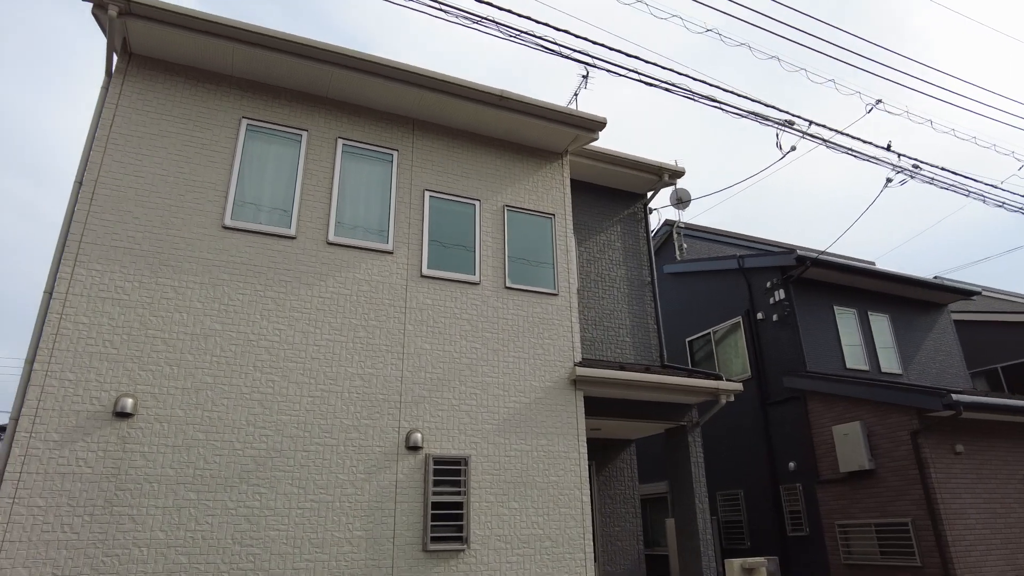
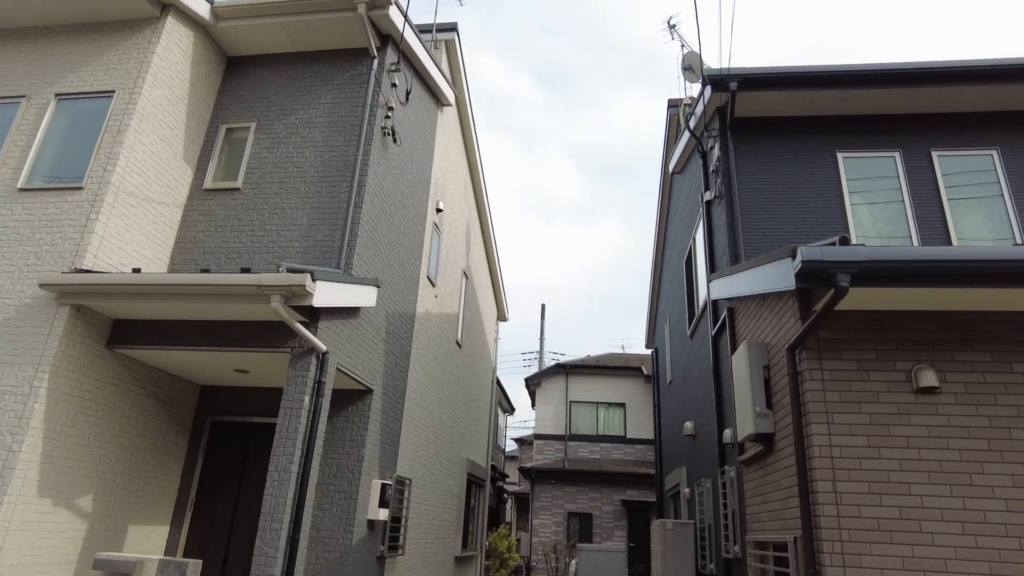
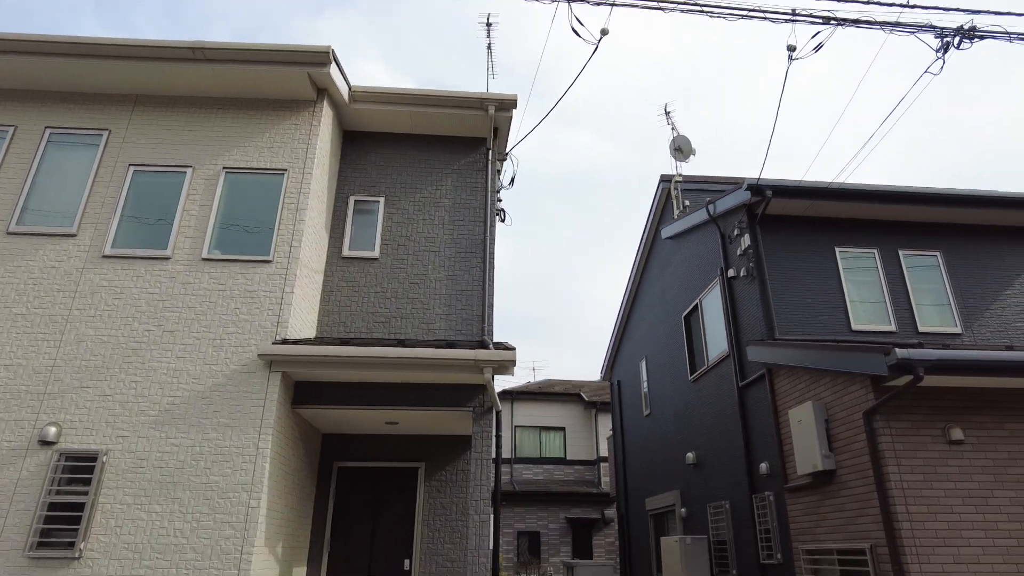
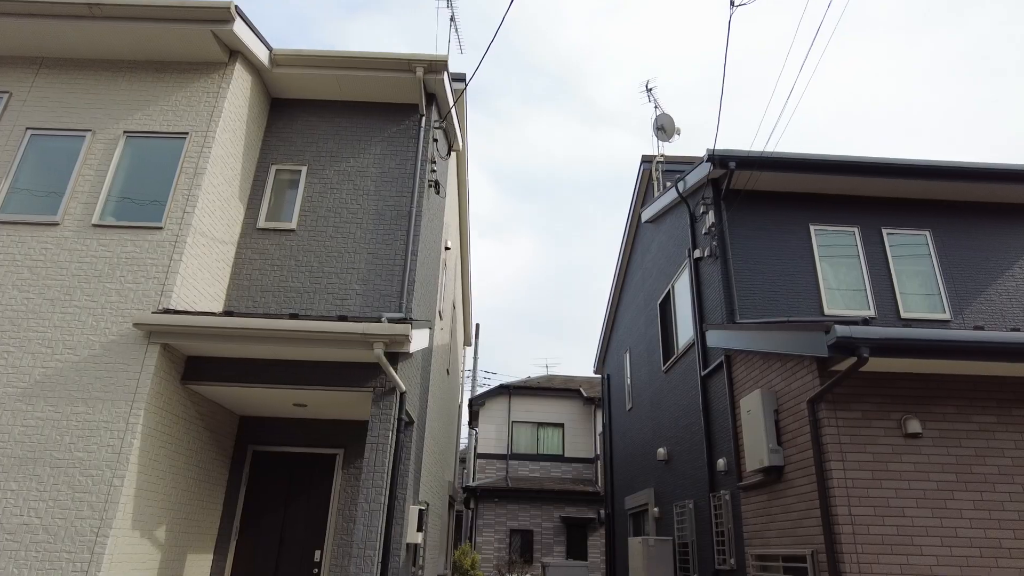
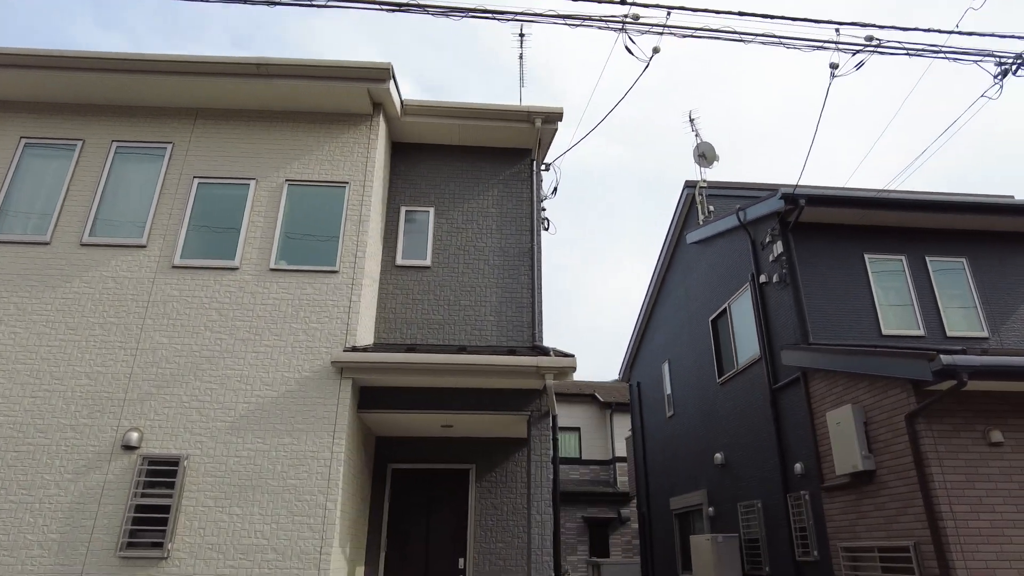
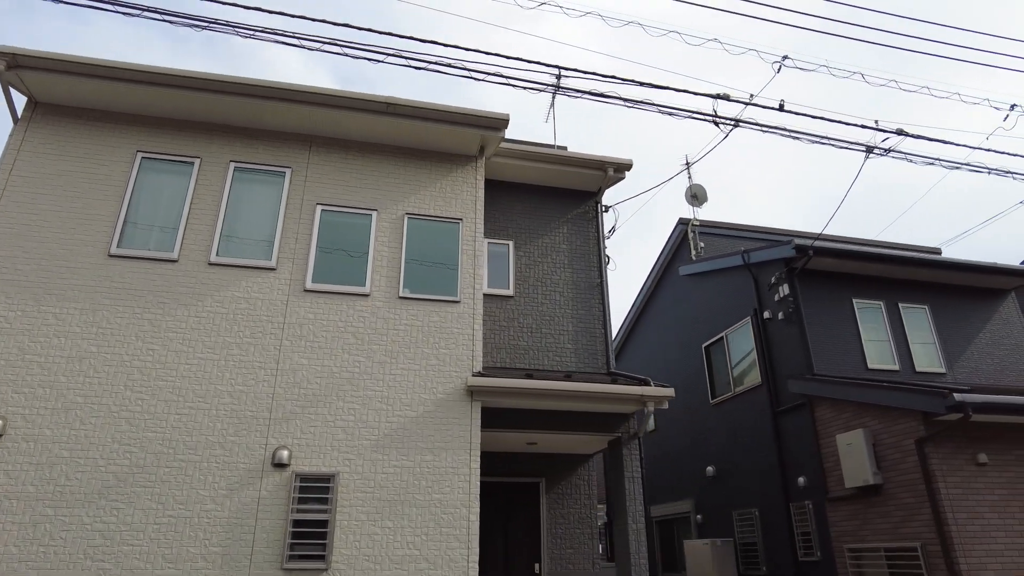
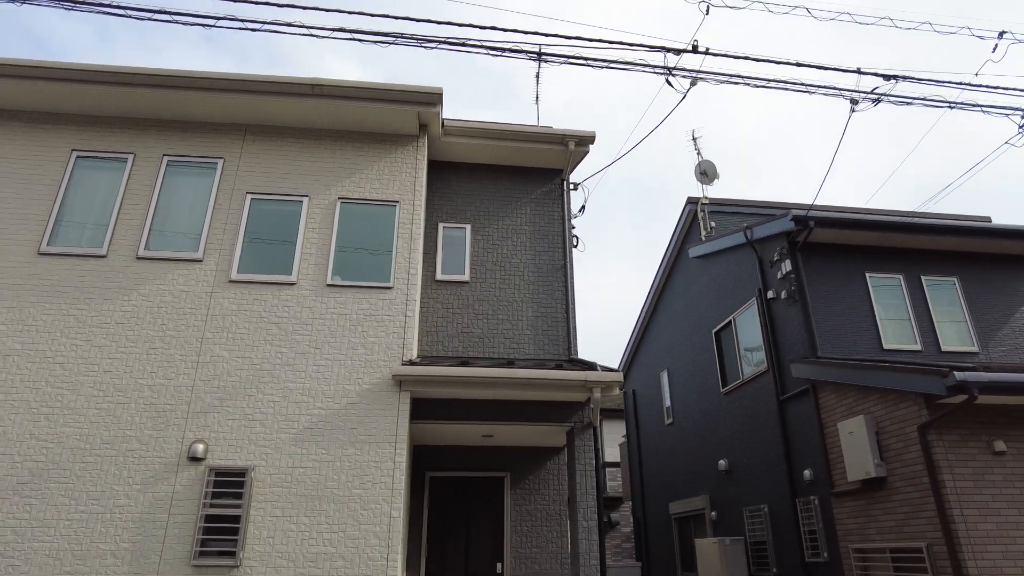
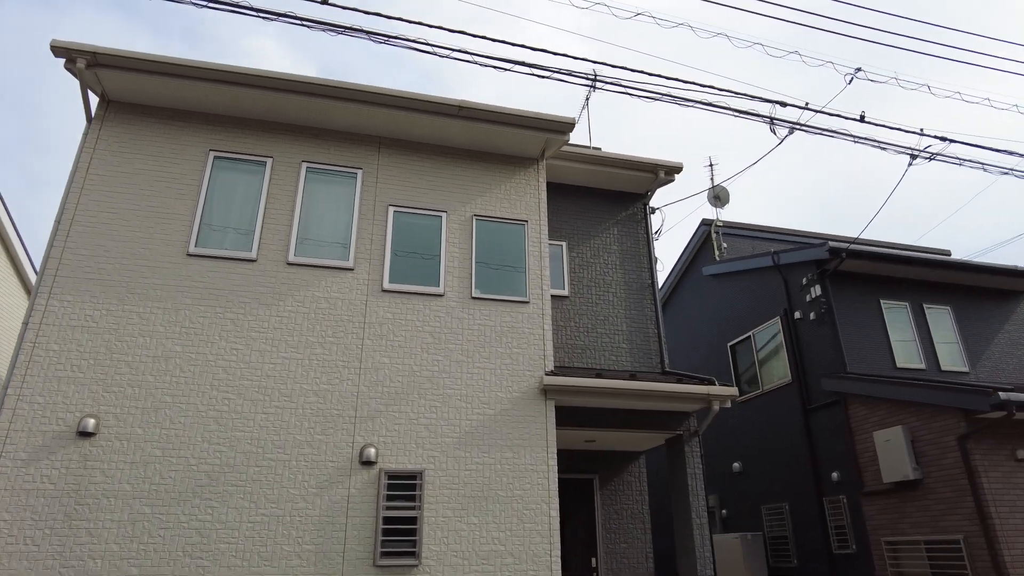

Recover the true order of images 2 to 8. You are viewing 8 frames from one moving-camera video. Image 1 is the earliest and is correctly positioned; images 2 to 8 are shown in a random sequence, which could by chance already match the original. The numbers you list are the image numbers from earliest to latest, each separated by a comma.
8, 6, 7, 5, 3, 4, 2
